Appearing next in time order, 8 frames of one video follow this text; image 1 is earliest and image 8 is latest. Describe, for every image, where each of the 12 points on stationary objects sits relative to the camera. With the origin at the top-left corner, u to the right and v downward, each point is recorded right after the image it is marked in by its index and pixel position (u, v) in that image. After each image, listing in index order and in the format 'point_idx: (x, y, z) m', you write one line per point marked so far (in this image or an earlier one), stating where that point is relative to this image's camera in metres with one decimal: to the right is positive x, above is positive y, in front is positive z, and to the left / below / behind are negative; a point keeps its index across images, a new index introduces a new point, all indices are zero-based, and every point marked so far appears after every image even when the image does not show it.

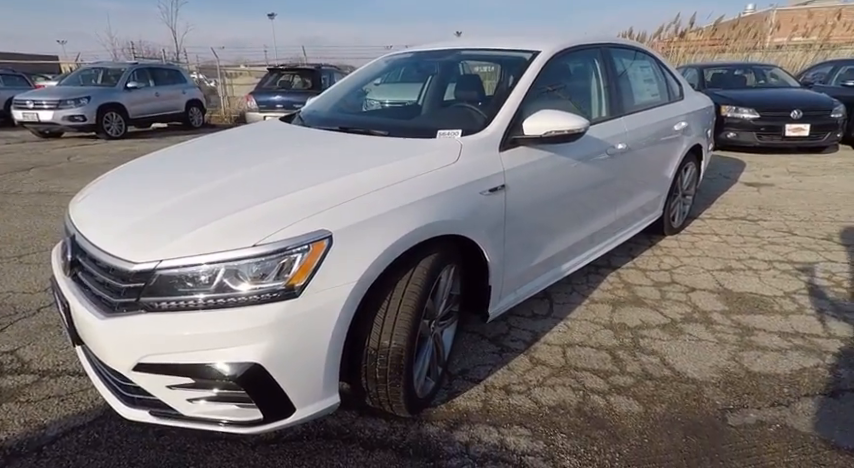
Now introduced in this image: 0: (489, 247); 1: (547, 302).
0: (+0.3, -0.1, +2.9) m
1: (+0.8, -0.4, +3.6) m
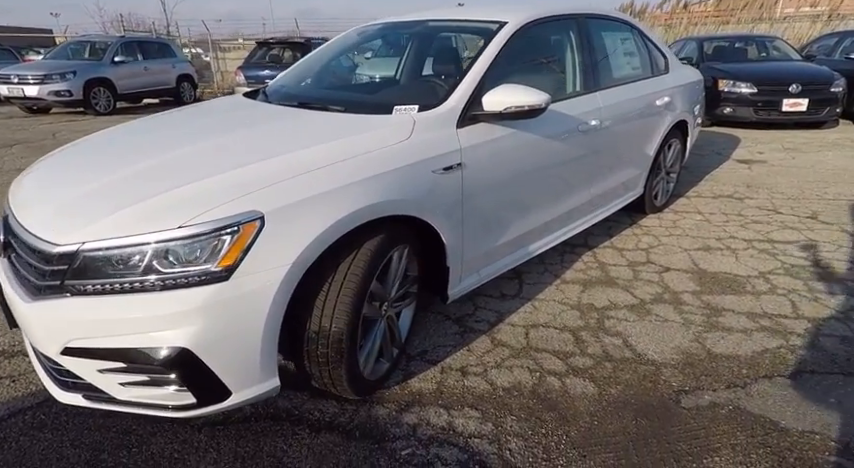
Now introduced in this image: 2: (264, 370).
0: (+0.1, 0.0, +2.8) m
1: (+0.6, -0.3, +3.5) m
2: (-0.7, -0.6, +2.3) m
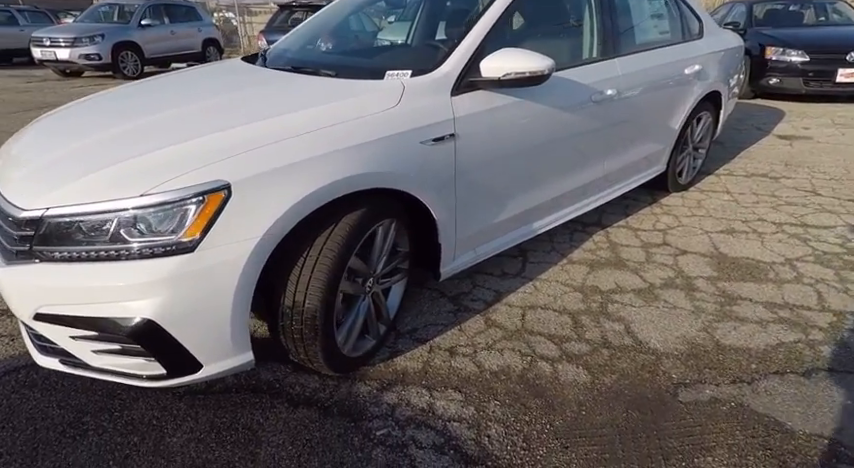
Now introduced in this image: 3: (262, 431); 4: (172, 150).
0: (0.0, +0.1, +2.7) m
1: (+0.6, -0.2, +3.4) m
2: (-0.8, -0.4, +2.2) m
3: (-0.7, -0.8, +2.4) m
4: (-1.0, +0.3, +2.2) m
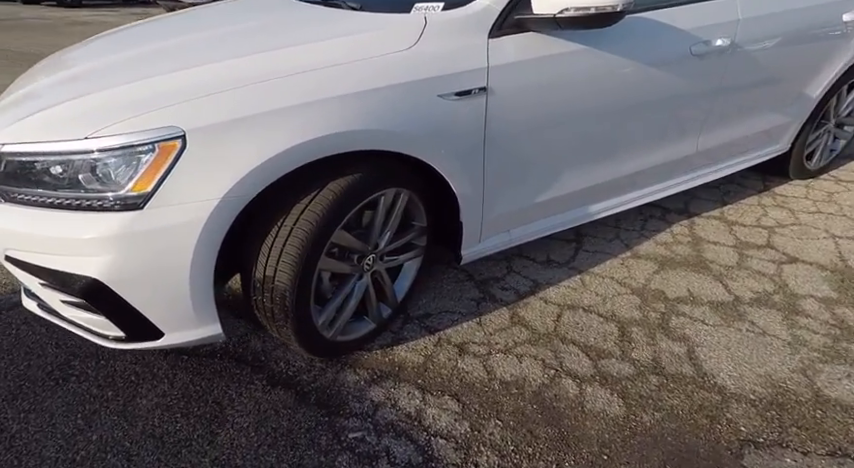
0: (+0.1, +0.2, +2.2) m
1: (+0.7, -0.1, +2.8) m
2: (-0.8, -0.3, +2.0) m
3: (-0.8, -0.7, +2.2) m
4: (-1.0, +0.5, +1.9) m
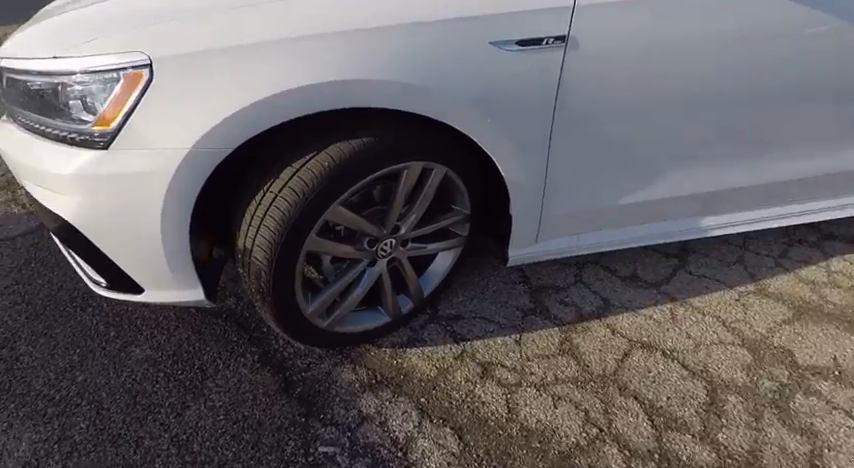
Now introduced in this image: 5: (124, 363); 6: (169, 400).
0: (+0.2, +0.3, +1.6) m
1: (+1.0, -0.1, +2.1) m
2: (-0.8, -0.1, +1.7) m
3: (-0.7, -0.5, +1.9) m
4: (-0.8, +0.7, +1.6) m
5: (-1.1, -0.5, +2.0) m
6: (-0.9, -0.6, +1.9) m
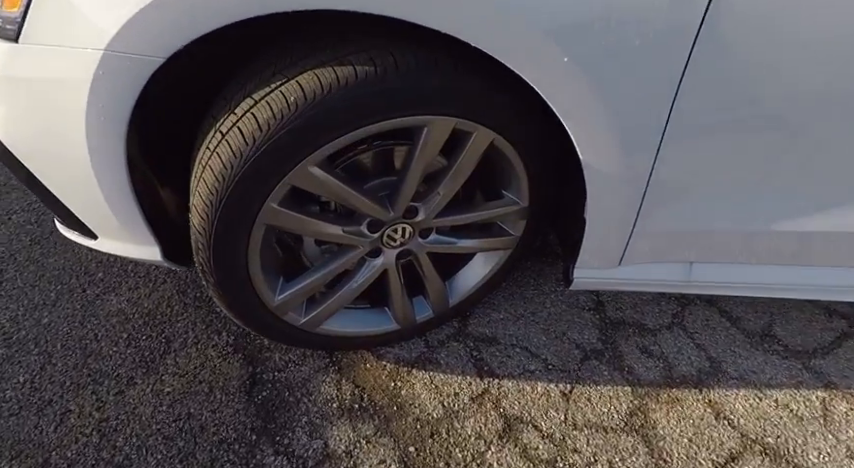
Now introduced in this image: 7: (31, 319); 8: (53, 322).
0: (+0.3, +0.2, +1.0) m
1: (+1.0, -0.2, +1.4) m
2: (-0.7, 0.0, +1.3) m
3: (-0.7, -0.3, +1.5) m
4: (-0.7, +0.8, +1.2) m
5: (-1.0, -0.2, +1.7) m
6: (-0.8, -0.4, +1.5) m
7: (-1.2, -0.3, +1.7) m
8: (-1.1, -0.3, +1.7) m
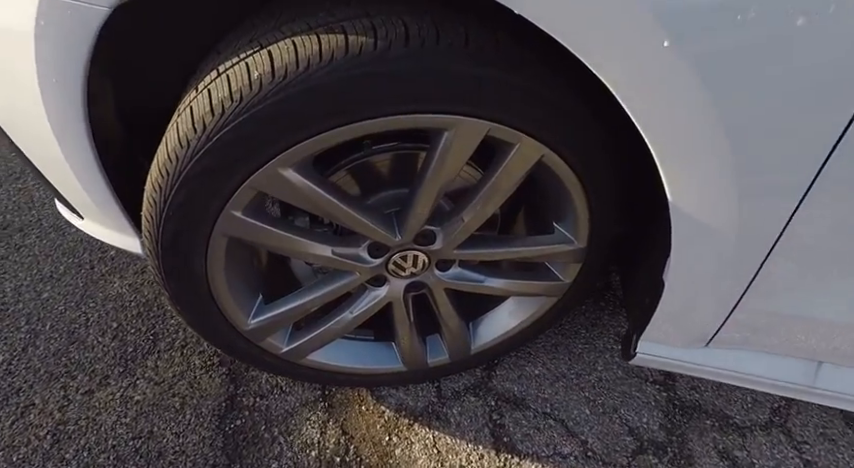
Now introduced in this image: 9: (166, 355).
0: (+0.3, +0.2, +0.7) m
1: (+1.0, -0.4, +0.9) m
2: (-0.7, +0.1, +1.1) m
3: (-0.7, -0.3, +1.3) m
4: (-0.5, +0.9, +1.0) m
5: (-0.9, -0.2, +1.6) m
6: (-0.8, -0.3, +1.3) m
7: (-1.1, -0.2, +1.6) m
8: (-1.1, -0.2, +1.6) m
9: (-0.6, -0.3, +1.4) m
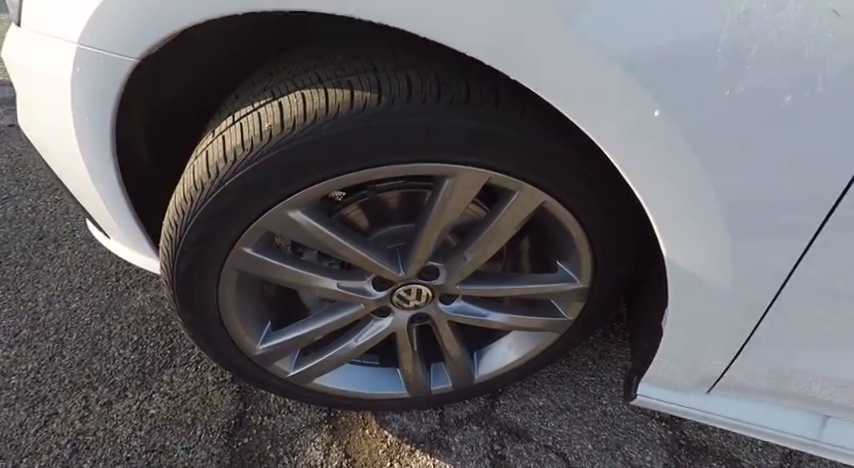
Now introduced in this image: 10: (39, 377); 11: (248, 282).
0: (+0.3, +0.1, +0.7) m
1: (+1.0, -0.5, +0.9) m
2: (-0.6, 0.0, +1.2) m
3: (-0.6, -0.3, +1.4) m
4: (-0.5, +0.8, +1.0) m
5: (-0.9, -0.2, +1.6) m
6: (-0.8, -0.4, +1.4) m
7: (-1.1, -0.2, +1.7) m
8: (-1.0, -0.2, +1.6) m
9: (-0.6, -0.3, +1.4) m
10: (-1.0, -0.4, +1.4) m
11: (-0.3, -0.1, +0.9) m
